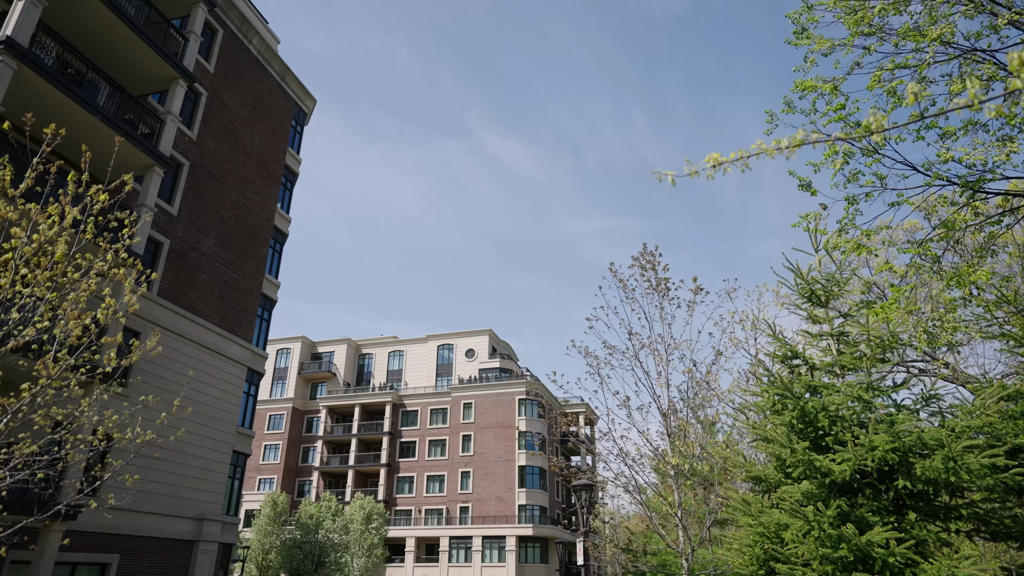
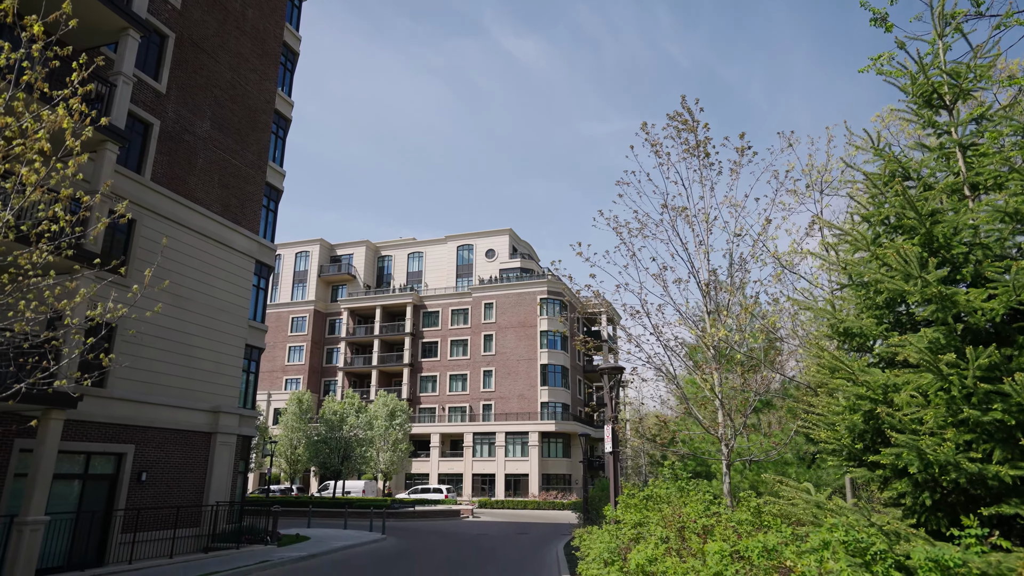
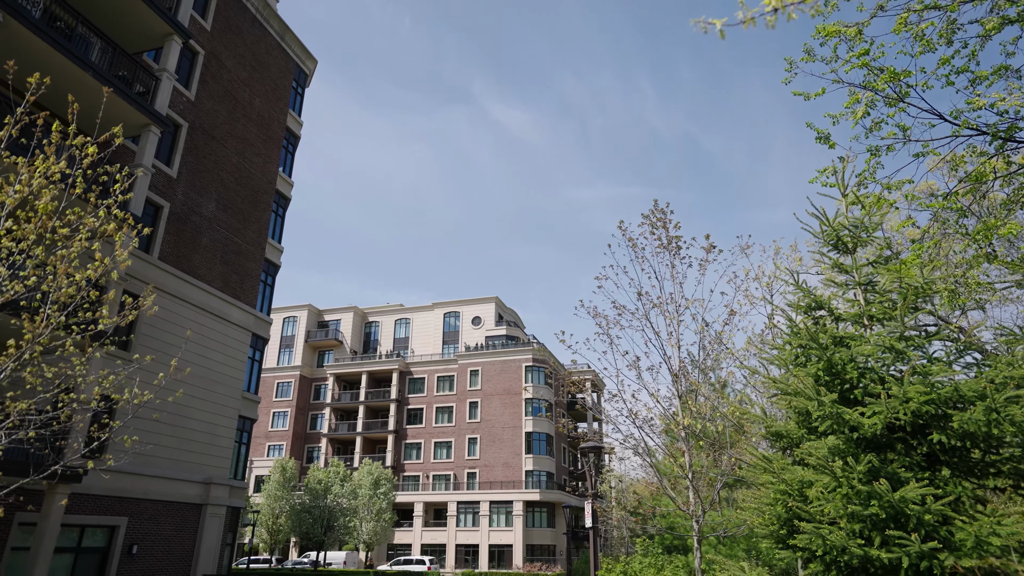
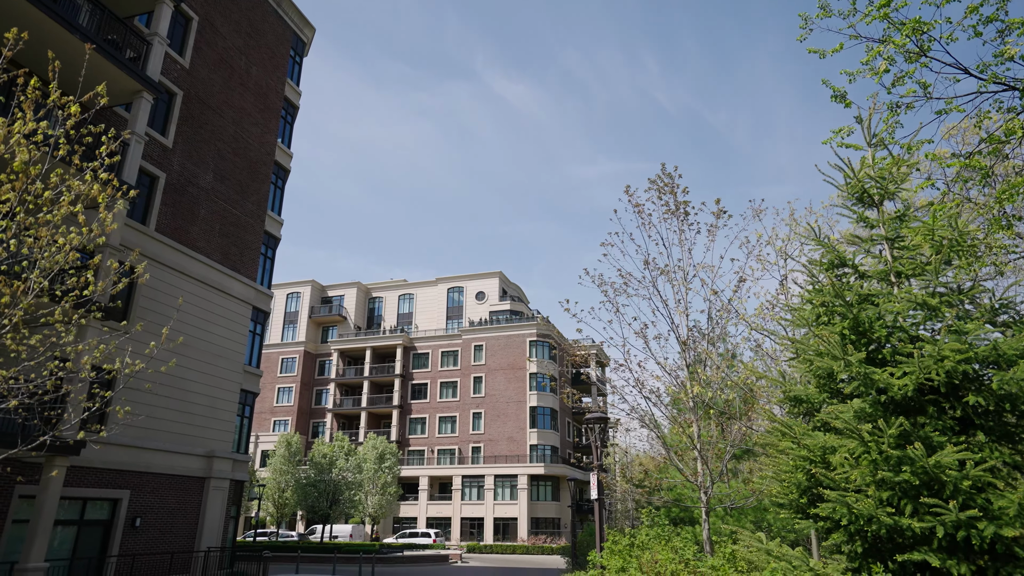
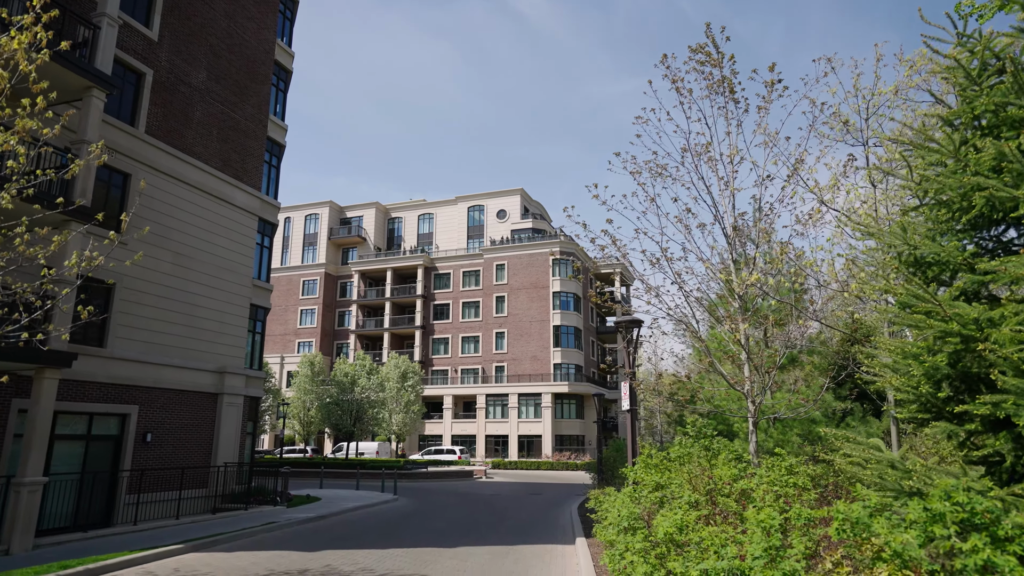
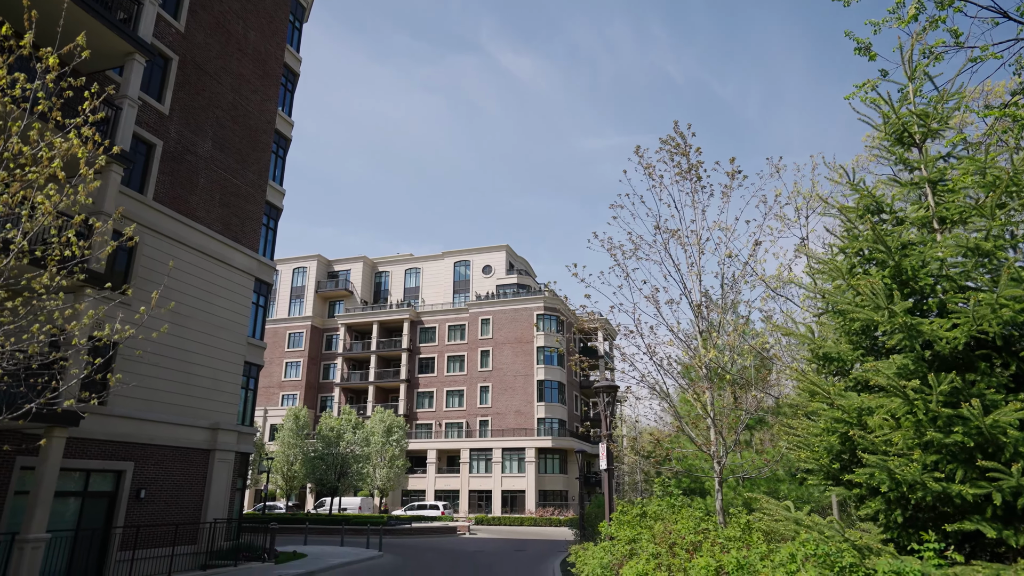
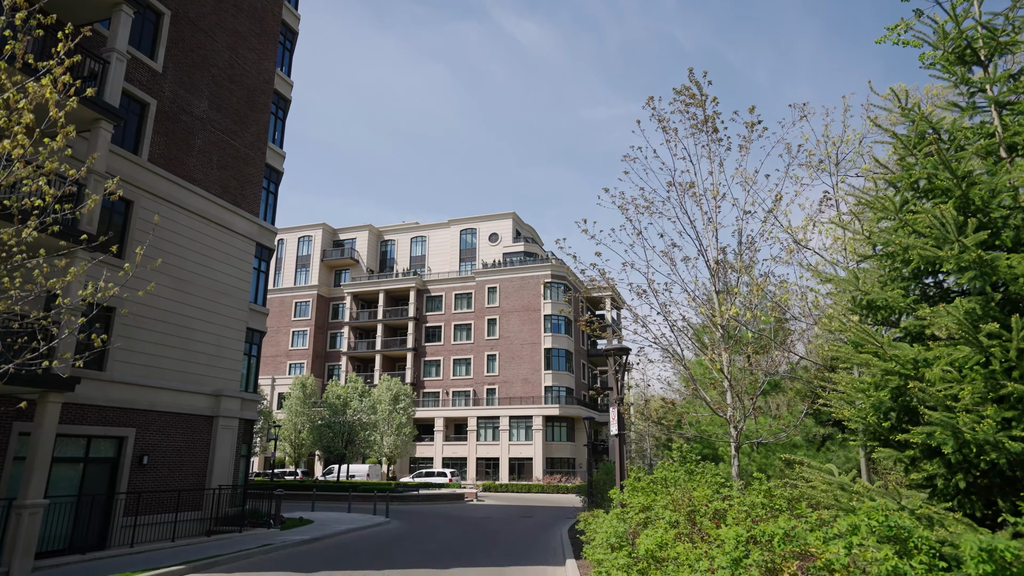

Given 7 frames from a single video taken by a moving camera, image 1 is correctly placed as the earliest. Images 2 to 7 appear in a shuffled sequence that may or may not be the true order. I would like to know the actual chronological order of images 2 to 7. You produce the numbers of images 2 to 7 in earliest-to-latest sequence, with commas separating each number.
3, 4, 6, 2, 7, 5
